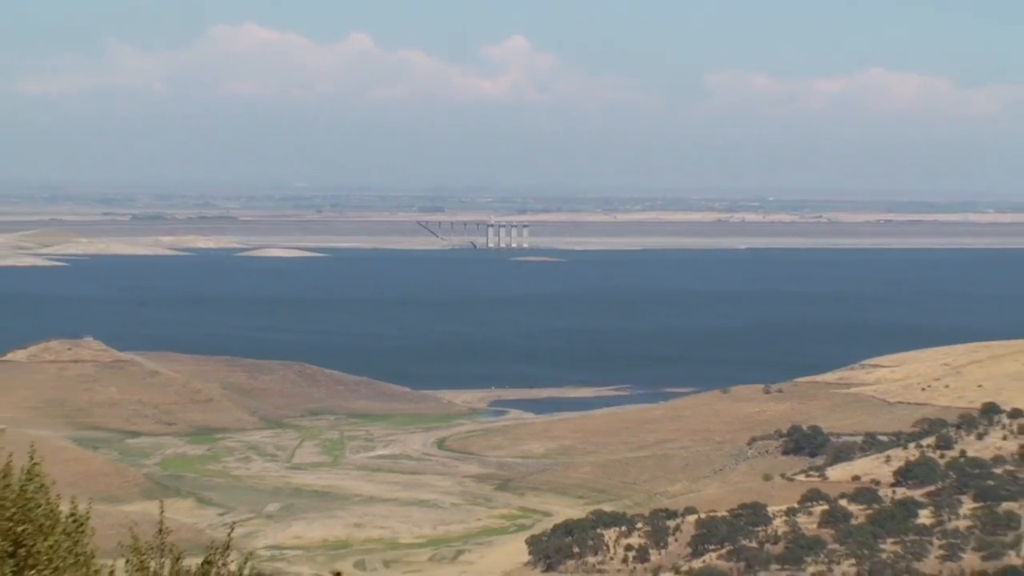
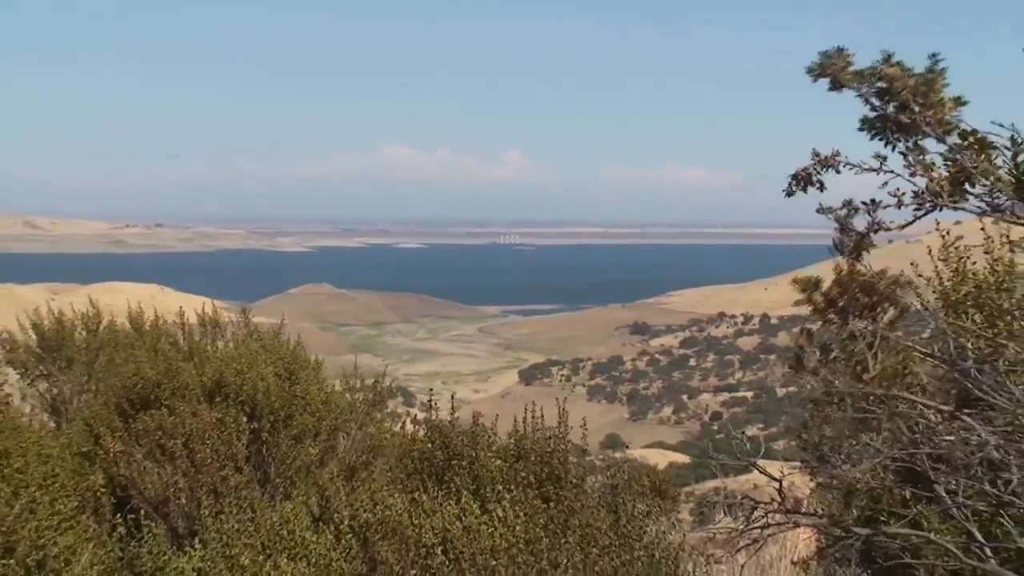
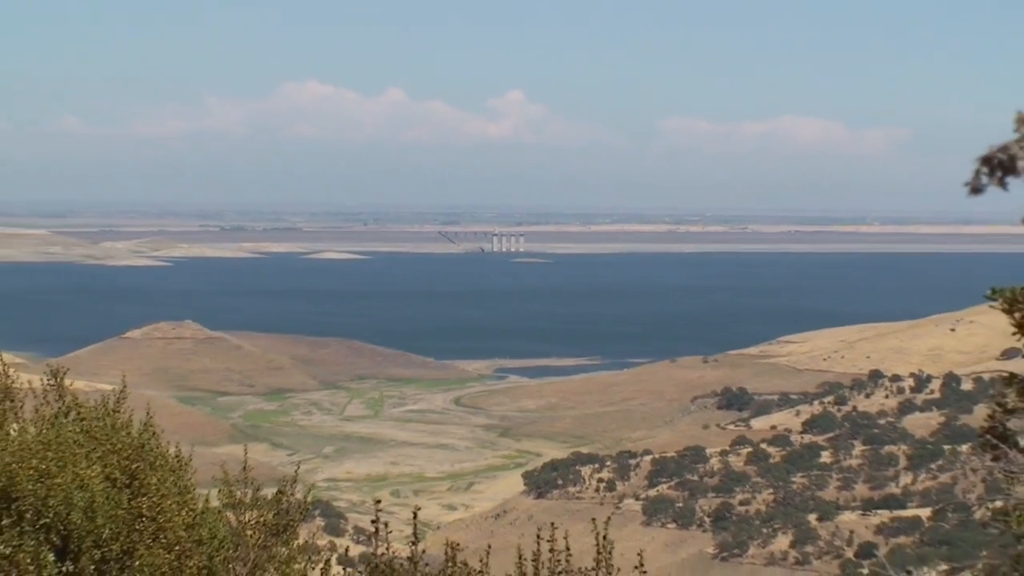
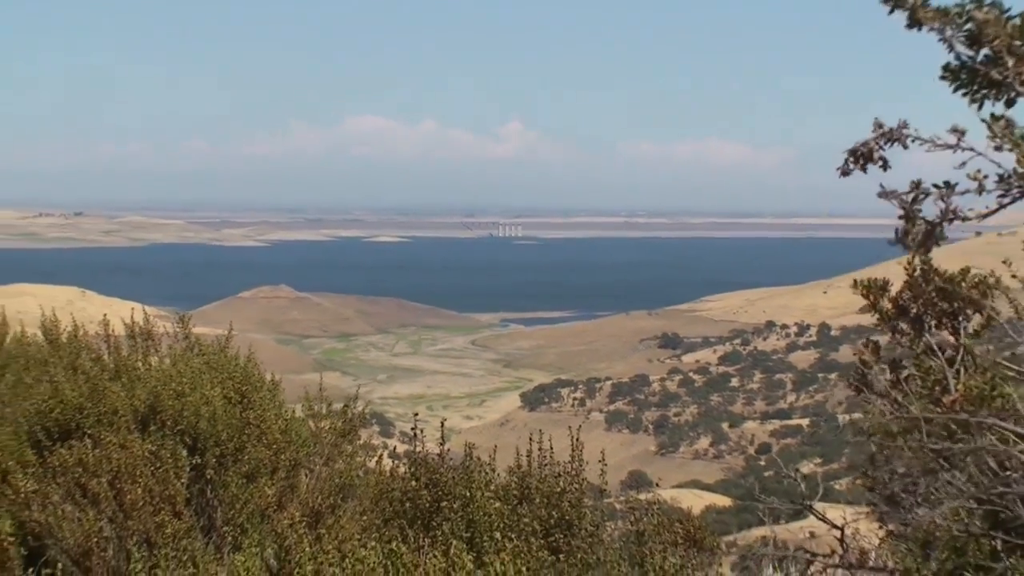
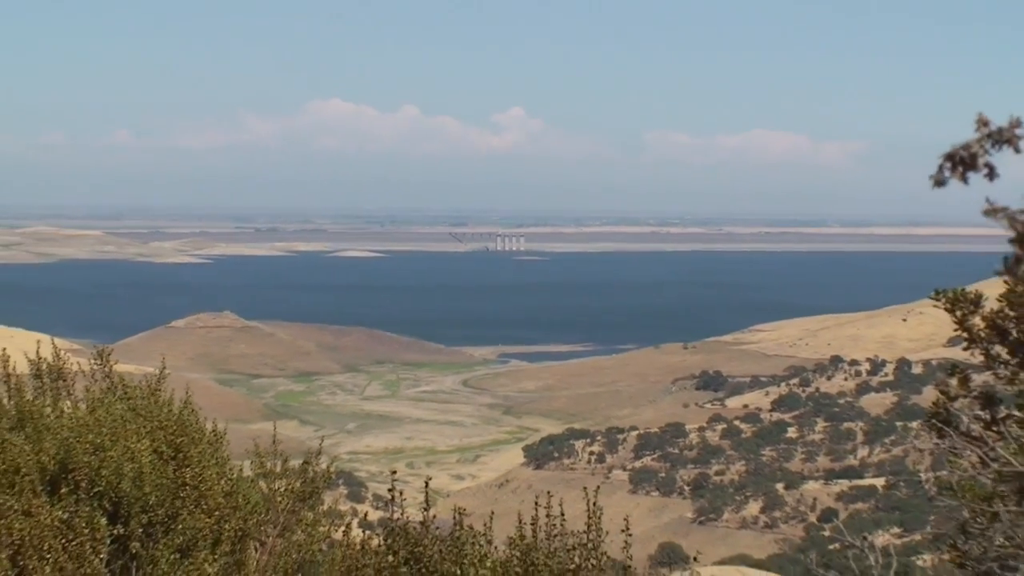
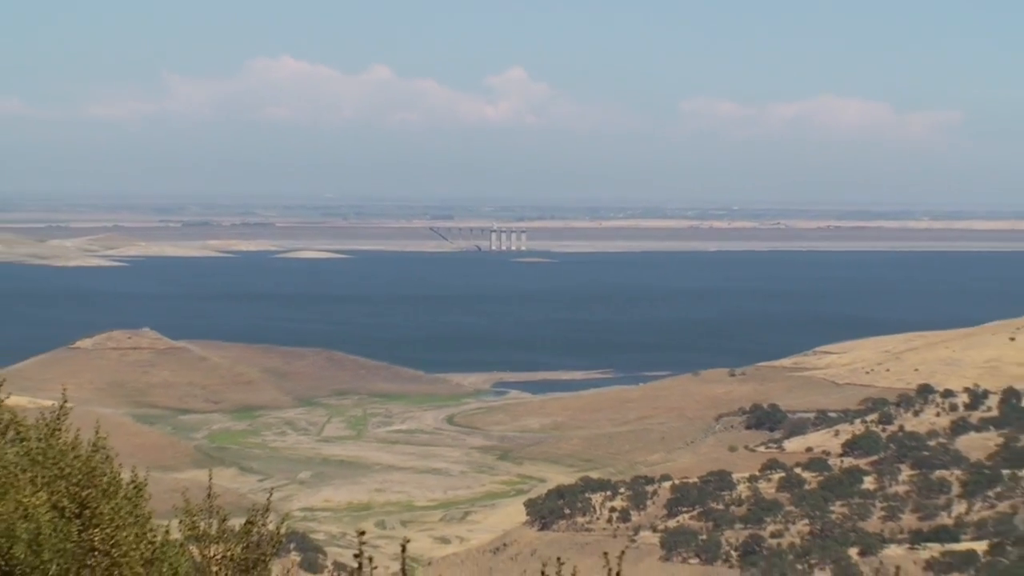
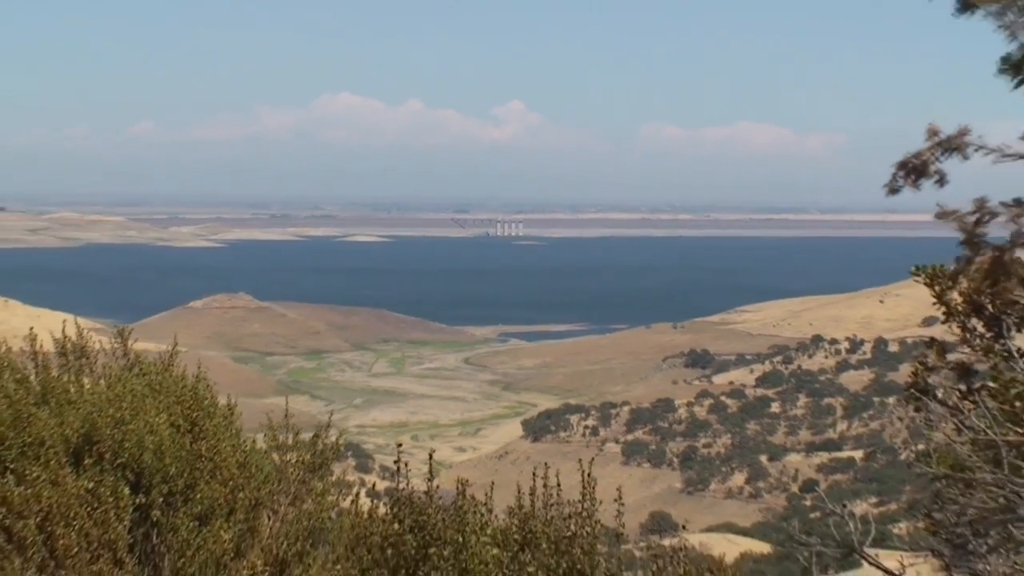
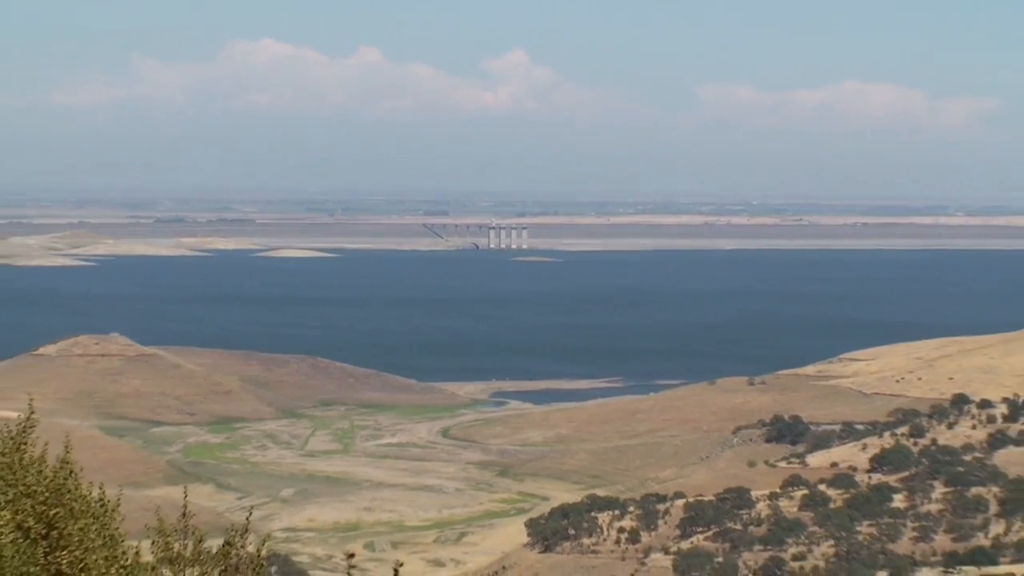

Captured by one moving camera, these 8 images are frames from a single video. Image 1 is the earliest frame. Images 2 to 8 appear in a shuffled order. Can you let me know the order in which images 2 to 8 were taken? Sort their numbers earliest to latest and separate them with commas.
8, 6, 3, 5, 7, 4, 2
